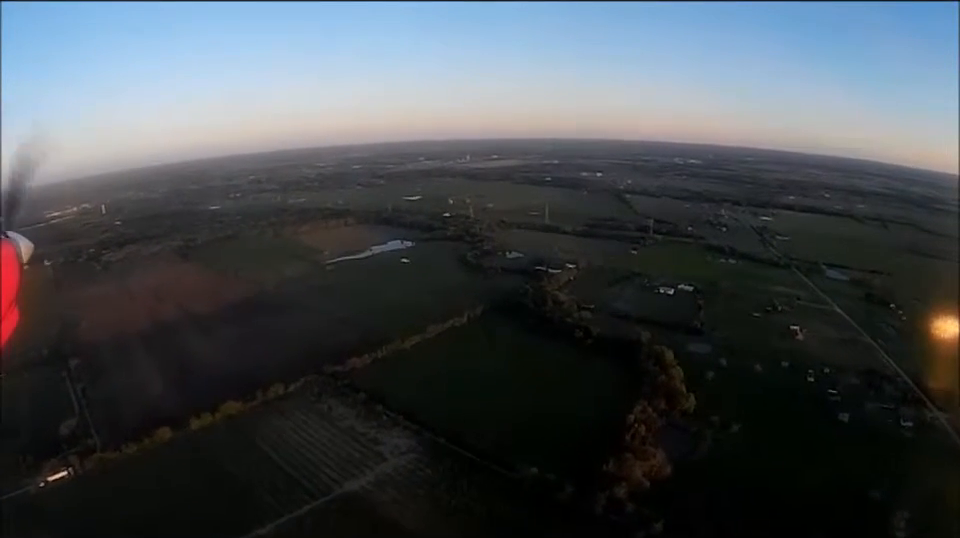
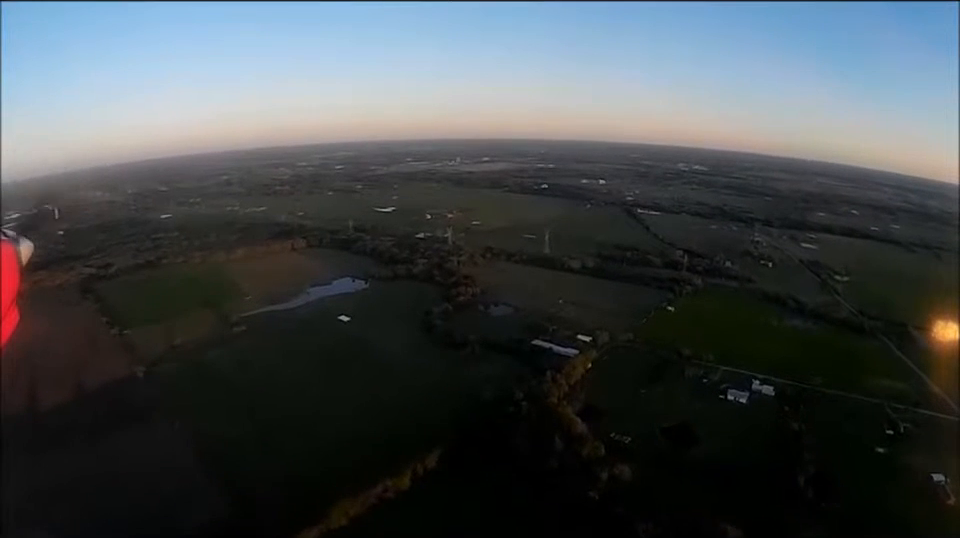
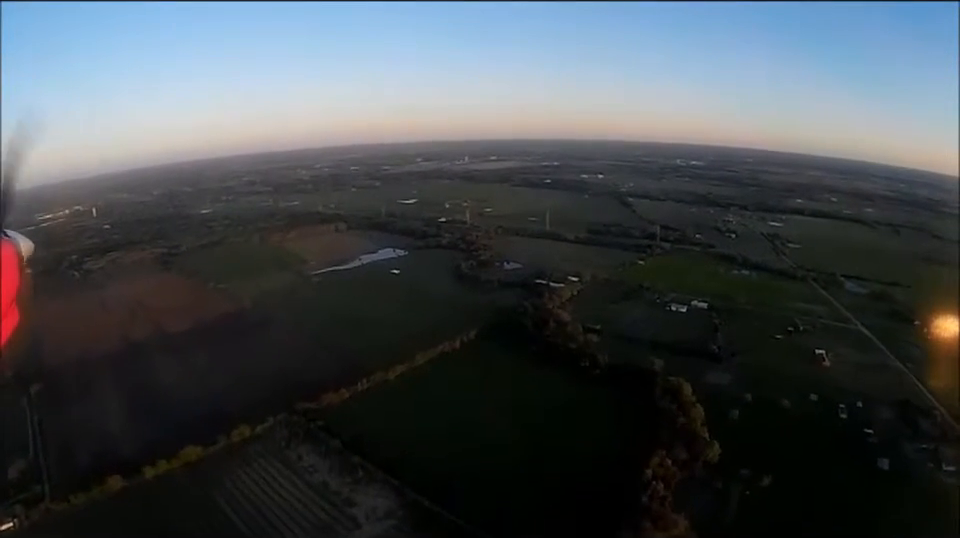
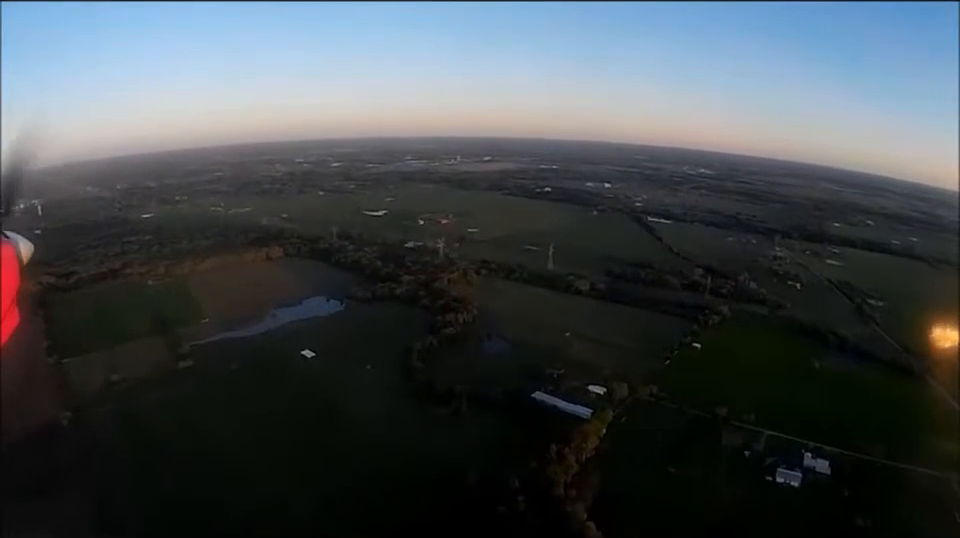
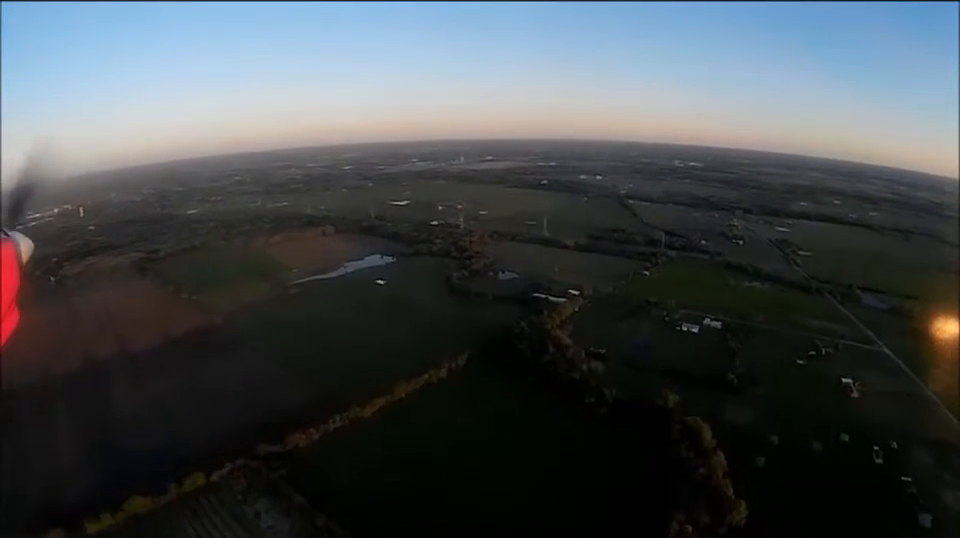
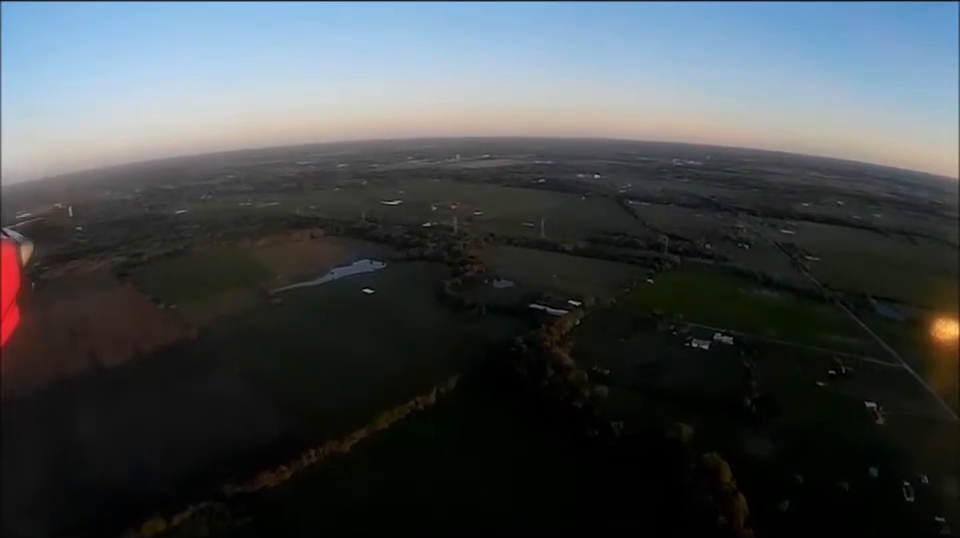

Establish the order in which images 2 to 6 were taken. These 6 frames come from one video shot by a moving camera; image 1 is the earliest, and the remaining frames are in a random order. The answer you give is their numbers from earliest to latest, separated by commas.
3, 5, 6, 2, 4
